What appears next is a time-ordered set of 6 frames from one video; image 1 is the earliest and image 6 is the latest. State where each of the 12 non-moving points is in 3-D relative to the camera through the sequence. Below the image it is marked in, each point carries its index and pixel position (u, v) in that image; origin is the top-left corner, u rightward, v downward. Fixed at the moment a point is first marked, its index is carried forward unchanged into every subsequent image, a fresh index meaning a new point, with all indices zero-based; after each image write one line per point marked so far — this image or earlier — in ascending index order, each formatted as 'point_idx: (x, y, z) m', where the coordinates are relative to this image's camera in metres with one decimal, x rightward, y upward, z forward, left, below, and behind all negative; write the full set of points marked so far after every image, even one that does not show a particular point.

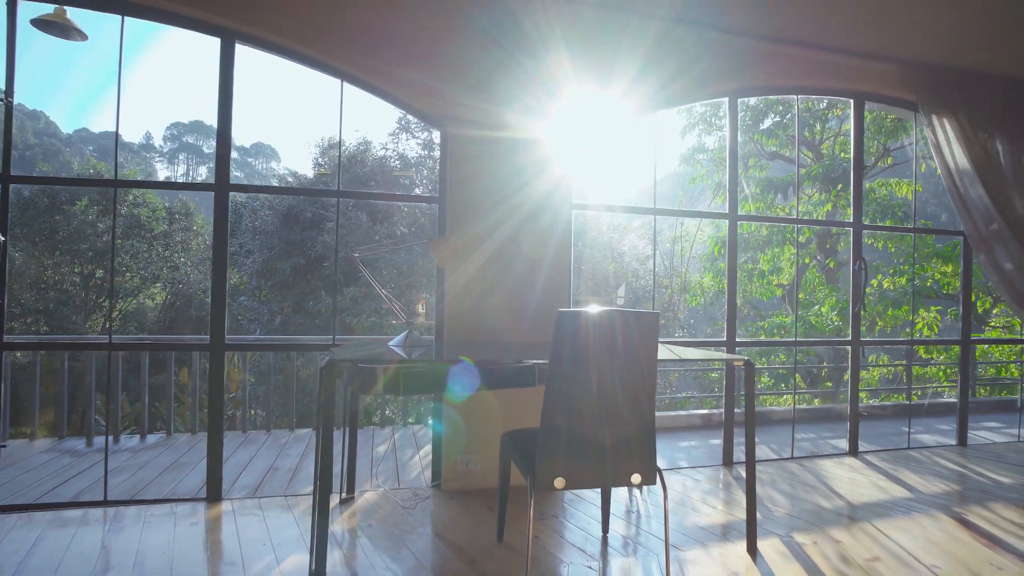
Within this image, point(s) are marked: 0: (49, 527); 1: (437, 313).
0: (-1.9, -1.0, +2.3) m
1: (-0.4, -0.1, +2.8) m
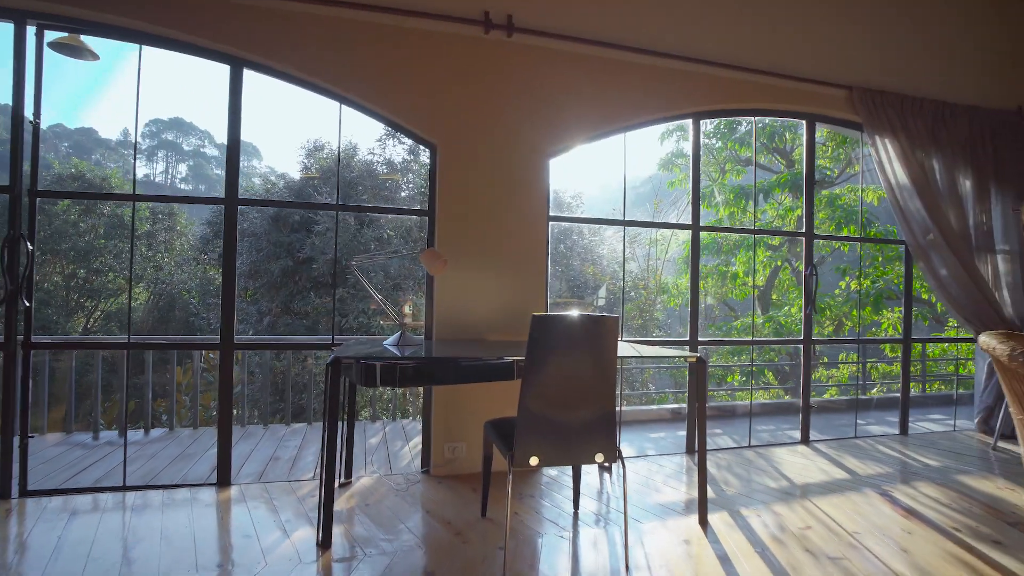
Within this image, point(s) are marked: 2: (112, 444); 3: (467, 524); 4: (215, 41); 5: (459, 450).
0: (-2.0, -1.0, +2.5) m
1: (-0.5, -0.2, +3.1) m
2: (-2.1, -0.8, +2.8) m
3: (-0.2, -0.9, +2.2) m
4: (-1.5, +1.2, +2.7) m
5: (-0.3, -0.8, +2.8) m
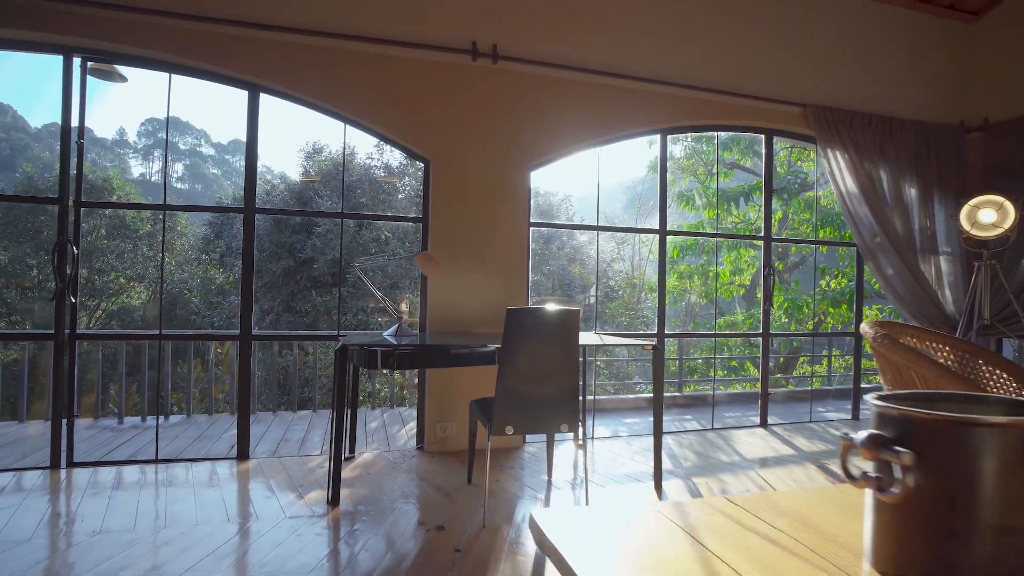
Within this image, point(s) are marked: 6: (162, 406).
0: (-2.1, -1.0, +2.8) m
1: (-0.6, -0.1, +3.5) m
2: (-2.2, -0.8, +3.2) m
3: (-0.3, -0.9, +2.6) m
4: (-1.6, +1.2, +3.1) m
5: (-0.4, -0.8, +3.2) m
6: (-2.1, -0.7, +3.2) m
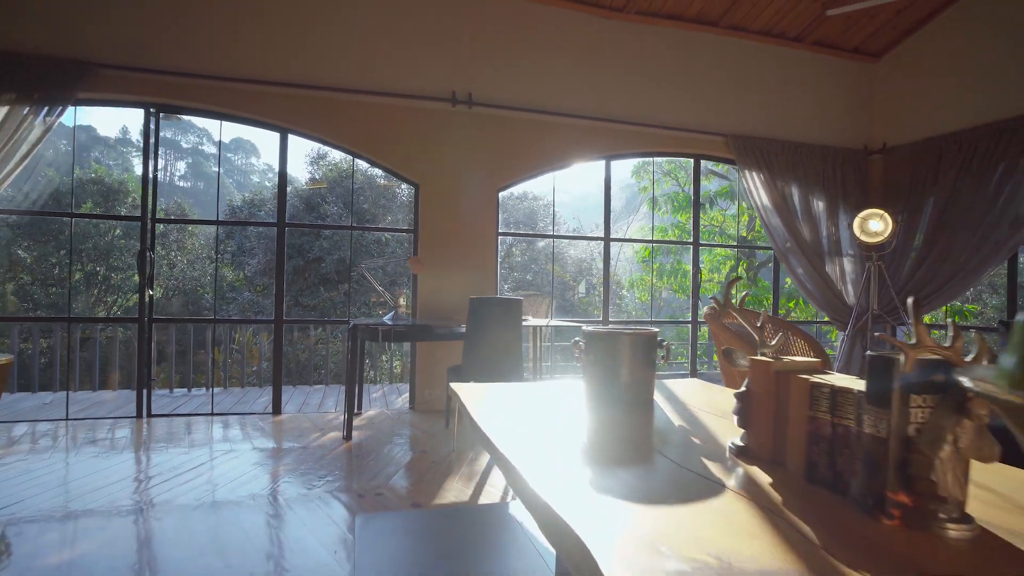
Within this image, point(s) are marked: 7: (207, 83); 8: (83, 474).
0: (-2.3, -1.0, +3.7) m
1: (-0.8, -0.1, +4.3) m
2: (-2.4, -0.8, +4.1) m
3: (-0.5, -0.9, +3.4) m
4: (-1.8, +1.3, +3.9) m
5: (-0.6, -0.8, +4.1) m
6: (-2.3, -0.7, +4.1) m
7: (-2.2, +1.4, +3.8) m
8: (-2.4, -1.0, +3.0) m
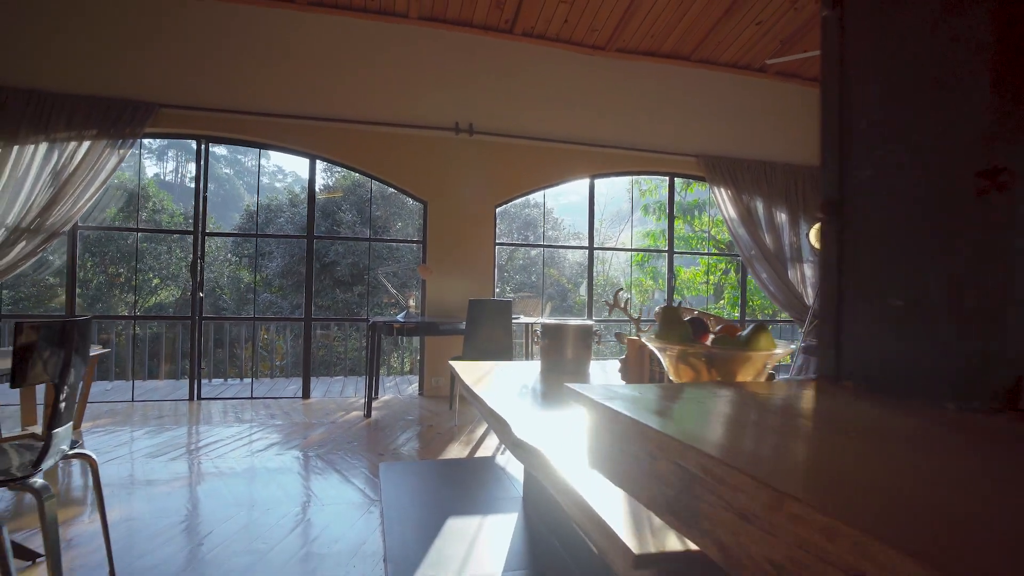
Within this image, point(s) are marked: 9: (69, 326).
0: (-2.4, -1.0, +4.4) m
1: (-0.8, -0.1, +5.0) m
2: (-2.5, -0.8, +4.7) m
3: (-0.5, -0.9, +4.1) m
4: (-1.9, +1.2, +4.6) m
5: (-0.6, -0.8, +4.7) m
6: (-2.4, -0.7, +4.8) m
7: (-2.2, +1.4, +4.5) m
8: (-2.5, -1.0, +3.7) m
9: (-1.3, -0.1, +1.6) m
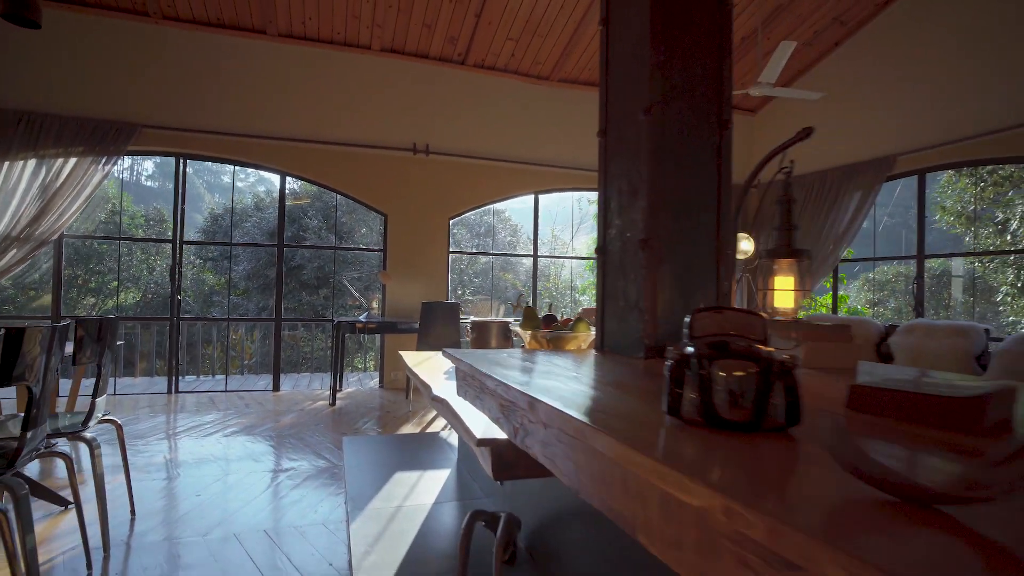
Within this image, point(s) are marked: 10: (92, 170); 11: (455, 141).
0: (-2.8, -1.0, +4.8) m
1: (-1.3, -0.2, +5.5) m
2: (-2.9, -0.9, +5.1) m
3: (-1.0, -1.0, +4.6) m
4: (-2.3, +1.2, +5.1) m
5: (-1.1, -0.8, +5.2) m
6: (-2.8, -0.7, +5.2) m
7: (-2.7, +1.4, +4.9) m
8: (-2.9, -1.1, +4.1) m
9: (-1.6, -0.1, +2.1) m
10: (-3.6, +1.0, +4.6) m
11: (-0.6, +1.5, +5.6) m
